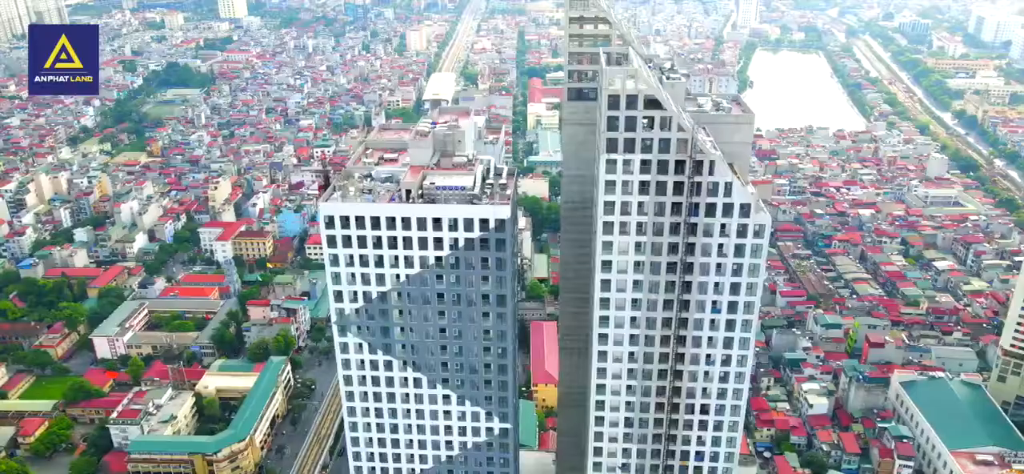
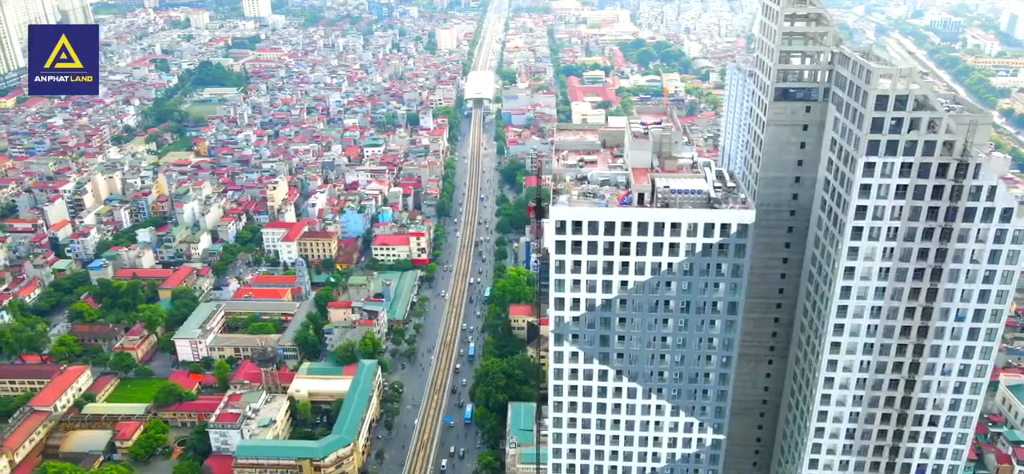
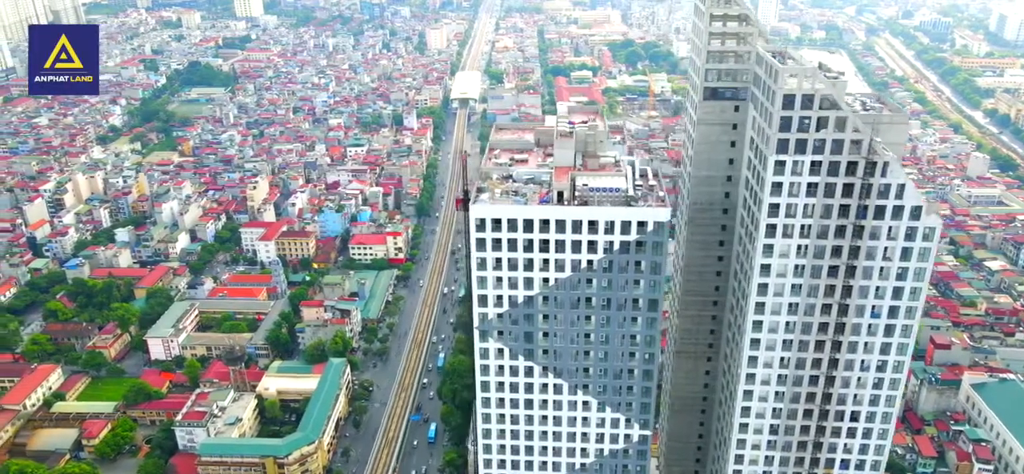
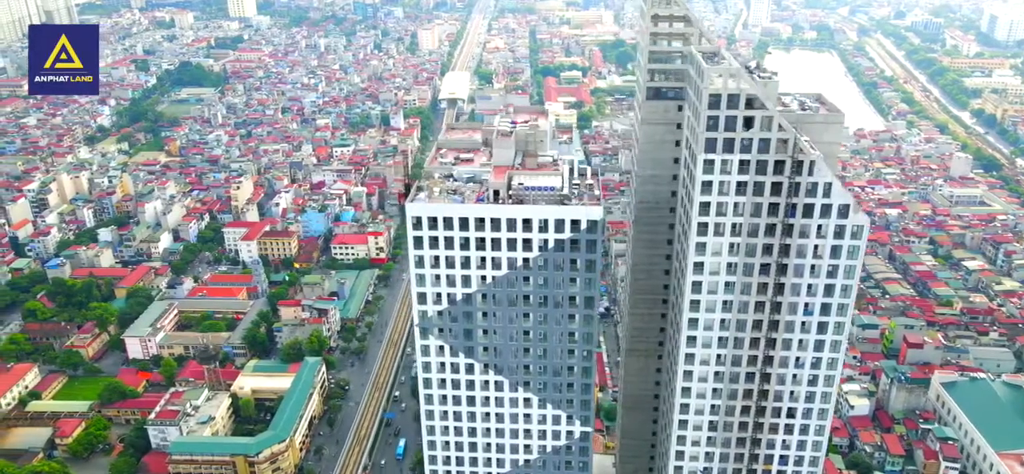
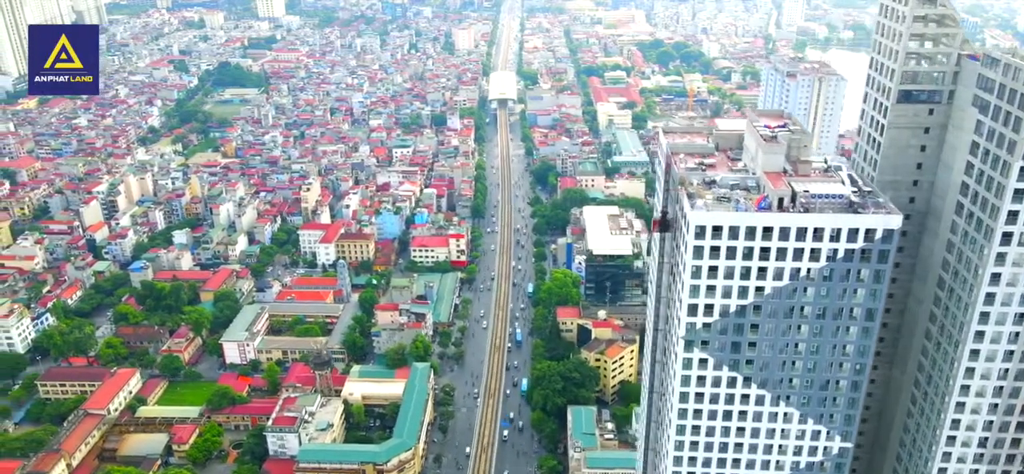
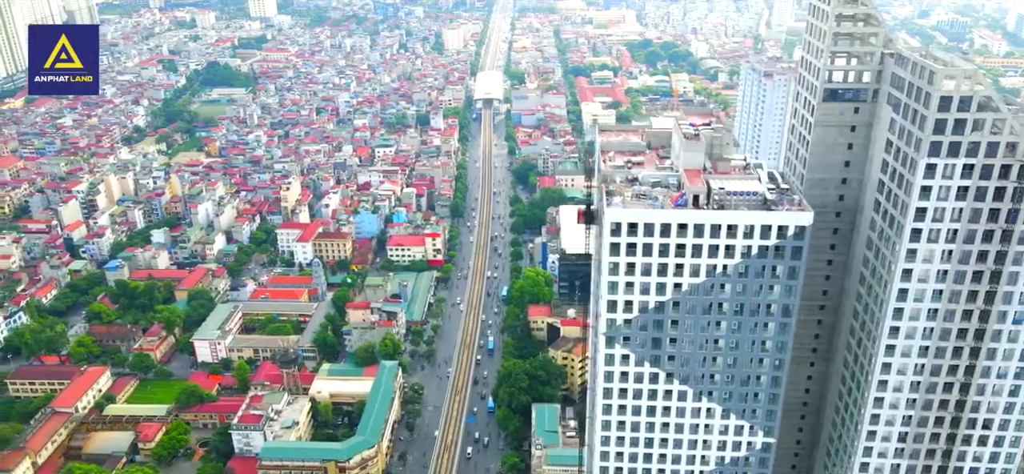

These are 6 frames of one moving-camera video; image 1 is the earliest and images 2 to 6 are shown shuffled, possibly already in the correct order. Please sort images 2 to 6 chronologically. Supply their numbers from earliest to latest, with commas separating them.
4, 3, 2, 6, 5
